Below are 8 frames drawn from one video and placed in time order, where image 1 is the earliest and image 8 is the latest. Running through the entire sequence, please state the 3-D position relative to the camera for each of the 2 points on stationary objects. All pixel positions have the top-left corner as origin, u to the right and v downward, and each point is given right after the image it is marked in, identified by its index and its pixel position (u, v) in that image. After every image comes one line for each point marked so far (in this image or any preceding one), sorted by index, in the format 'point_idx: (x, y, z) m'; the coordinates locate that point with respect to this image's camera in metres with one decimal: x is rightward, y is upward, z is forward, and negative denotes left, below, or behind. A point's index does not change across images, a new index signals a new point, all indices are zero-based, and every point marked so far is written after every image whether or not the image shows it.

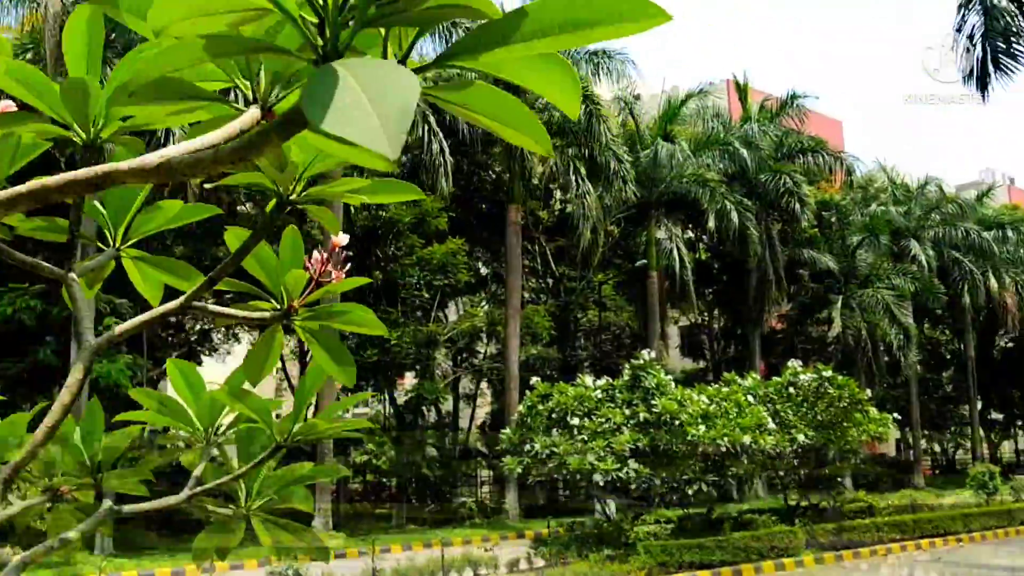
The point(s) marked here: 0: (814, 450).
0: (+4.8, -2.6, +13.9) m
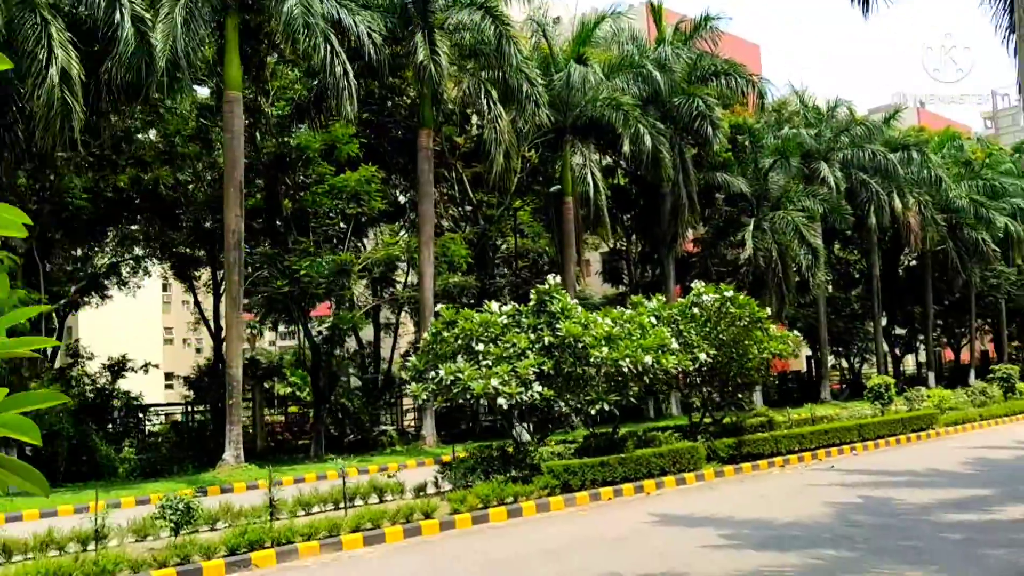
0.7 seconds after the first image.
0: (+3.3, -1.3, +14.3) m
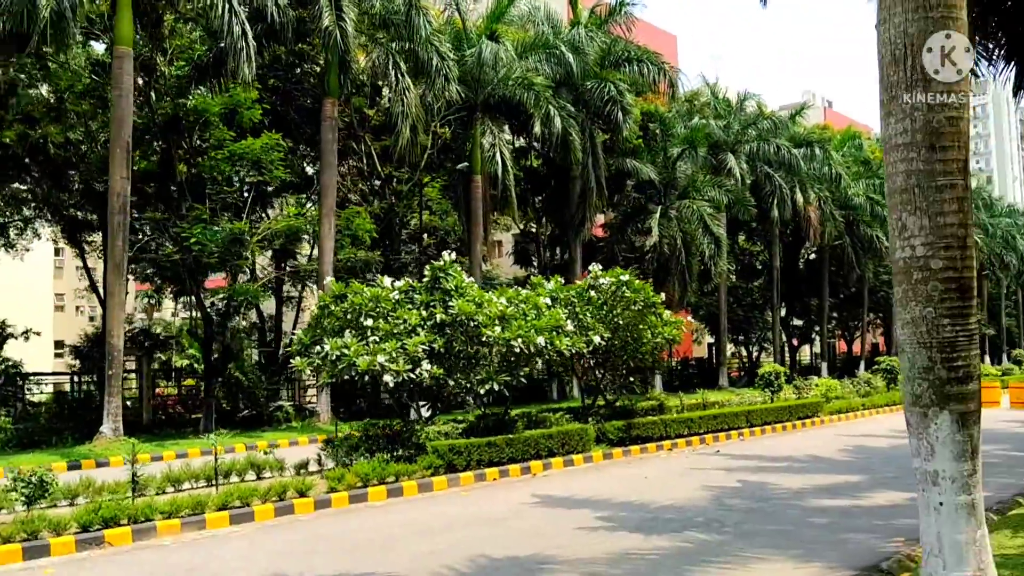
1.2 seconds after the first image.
0: (+1.6, -1.0, +14.3) m
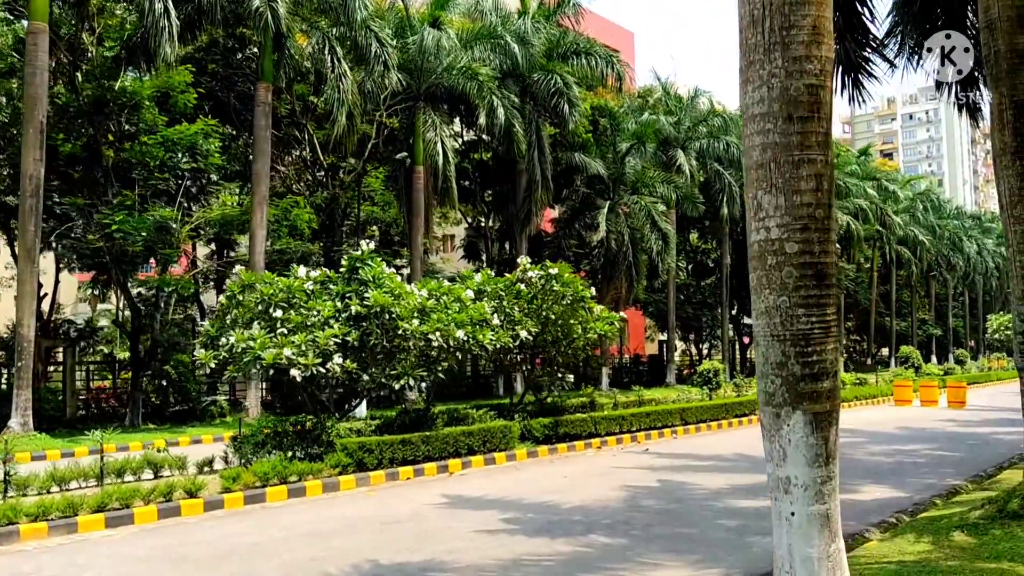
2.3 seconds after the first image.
0: (+0.4, -0.9, +14.0) m
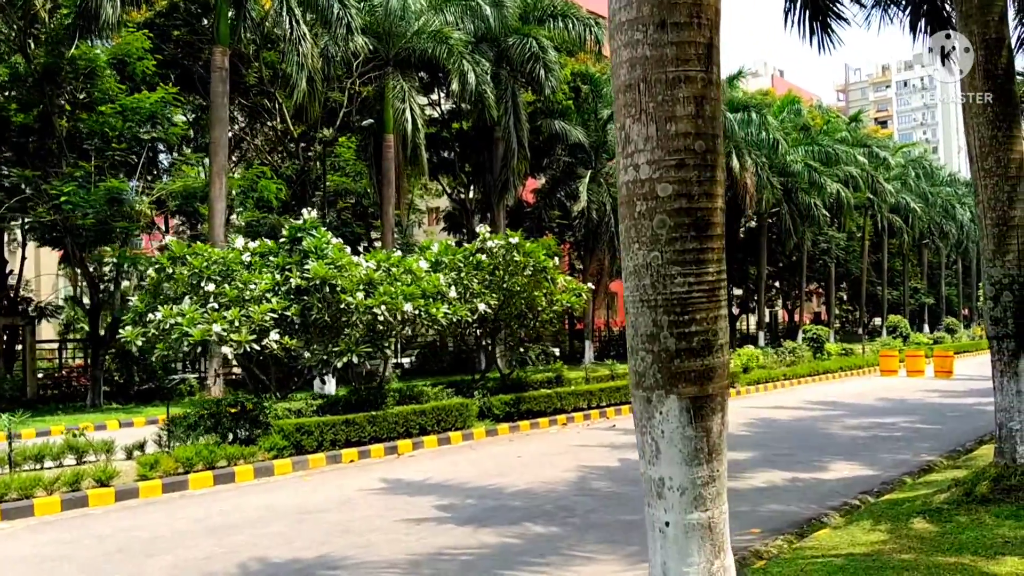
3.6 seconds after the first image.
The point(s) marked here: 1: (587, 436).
0: (-0.2, -0.5, +13.3) m
1: (+1.0, -2.1, +12.2) m
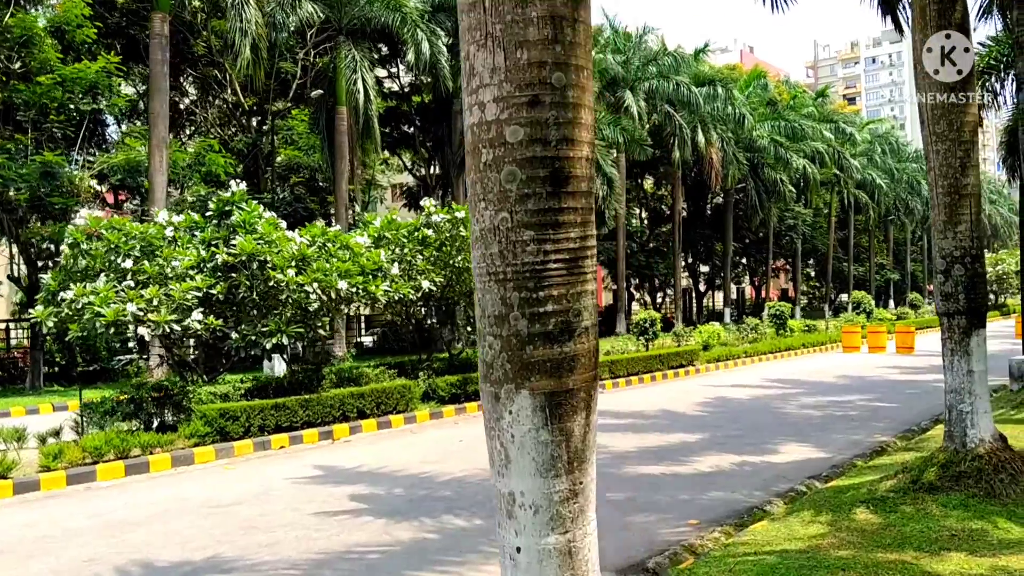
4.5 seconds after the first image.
0: (-0.9, -0.1, +12.8) m
1: (+0.3, -1.7, +11.8) m
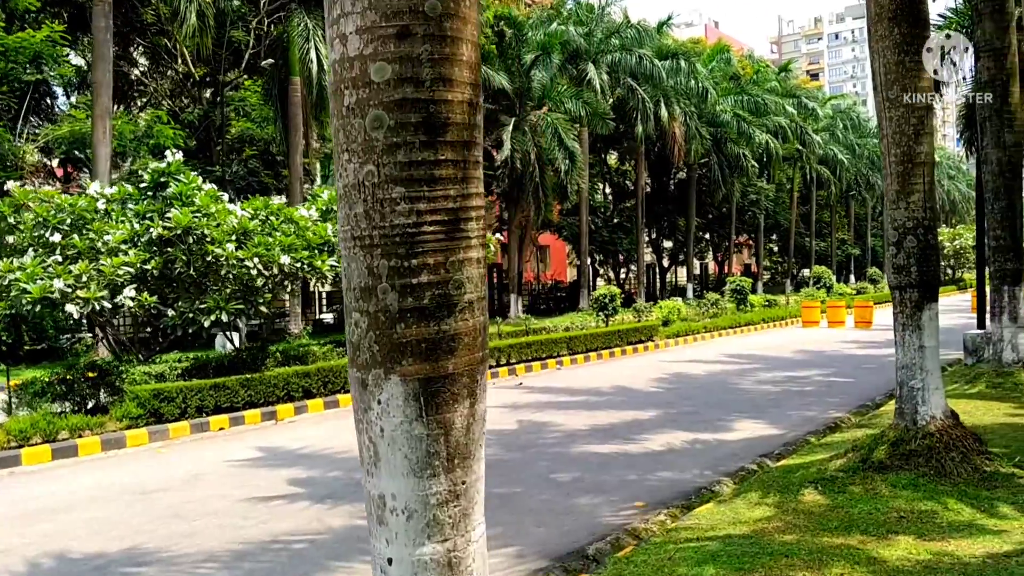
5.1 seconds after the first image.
0: (-1.6, +0.2, +12.5) m
1: (-0.3, -1.4, +11.5) m
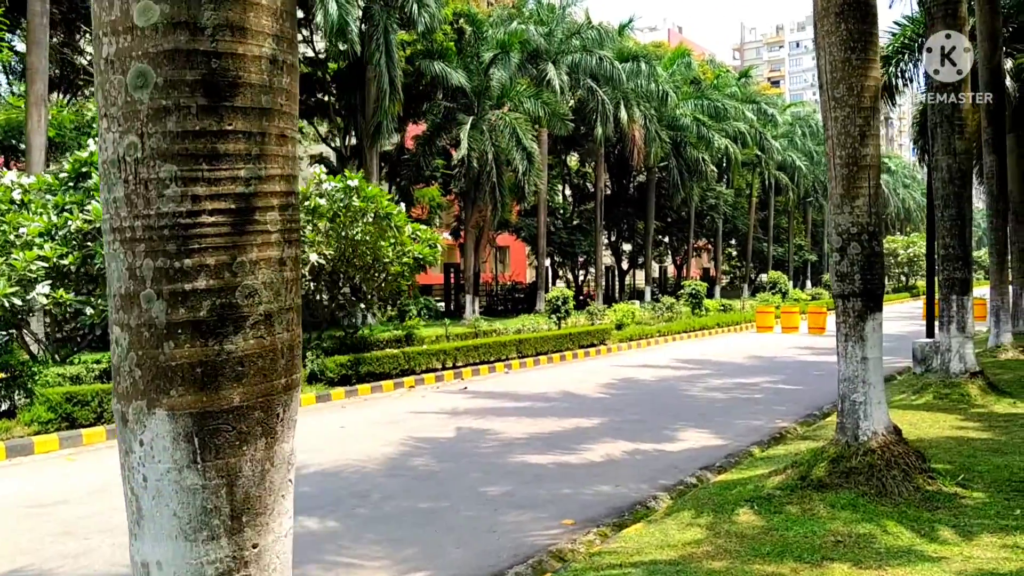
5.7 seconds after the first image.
0: (-2.3, +0.2, +12.0) m
1: (-1.0, -1.4, +11.1) m
